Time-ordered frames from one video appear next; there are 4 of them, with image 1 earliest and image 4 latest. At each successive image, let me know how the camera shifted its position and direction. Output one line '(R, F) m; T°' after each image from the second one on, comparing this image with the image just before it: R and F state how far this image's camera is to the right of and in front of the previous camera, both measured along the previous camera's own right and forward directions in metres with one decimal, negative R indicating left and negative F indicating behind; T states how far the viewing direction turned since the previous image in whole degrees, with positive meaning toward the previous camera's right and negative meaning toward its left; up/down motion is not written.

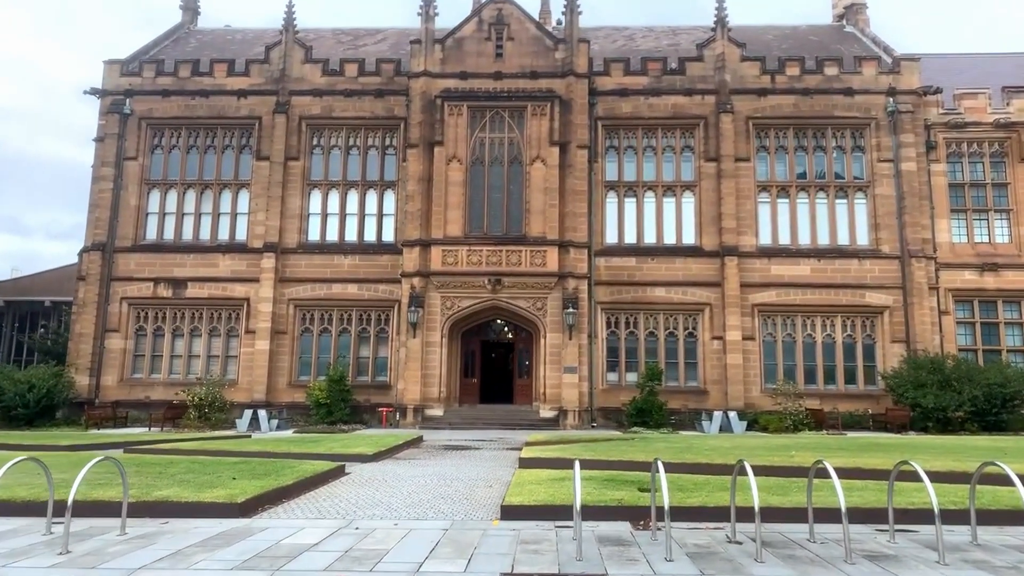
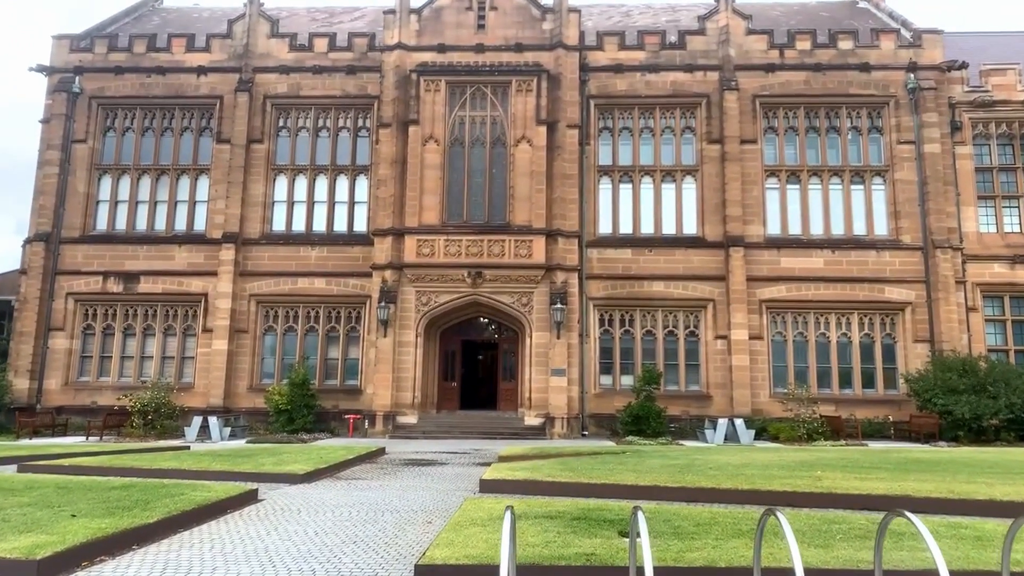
(+0.5, +2.1) m; 0°
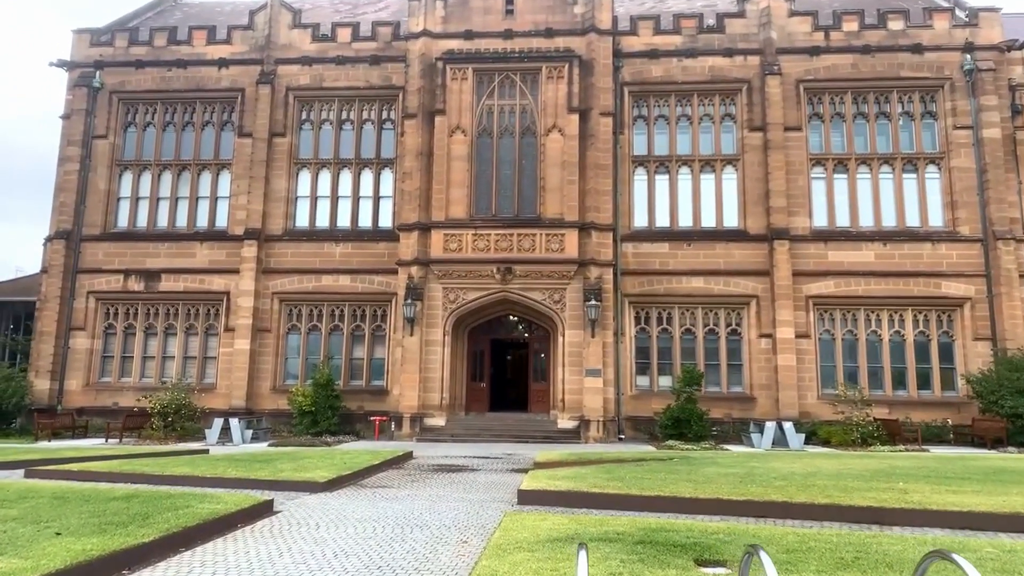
(-0.2, +0.9) m; -2°
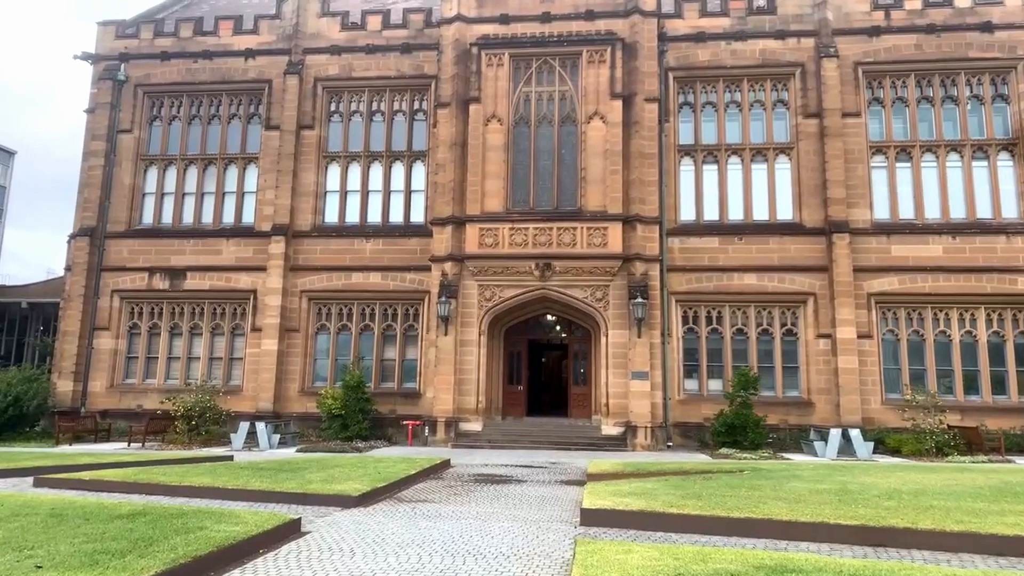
(-0.4, +1.1) m; -2°
